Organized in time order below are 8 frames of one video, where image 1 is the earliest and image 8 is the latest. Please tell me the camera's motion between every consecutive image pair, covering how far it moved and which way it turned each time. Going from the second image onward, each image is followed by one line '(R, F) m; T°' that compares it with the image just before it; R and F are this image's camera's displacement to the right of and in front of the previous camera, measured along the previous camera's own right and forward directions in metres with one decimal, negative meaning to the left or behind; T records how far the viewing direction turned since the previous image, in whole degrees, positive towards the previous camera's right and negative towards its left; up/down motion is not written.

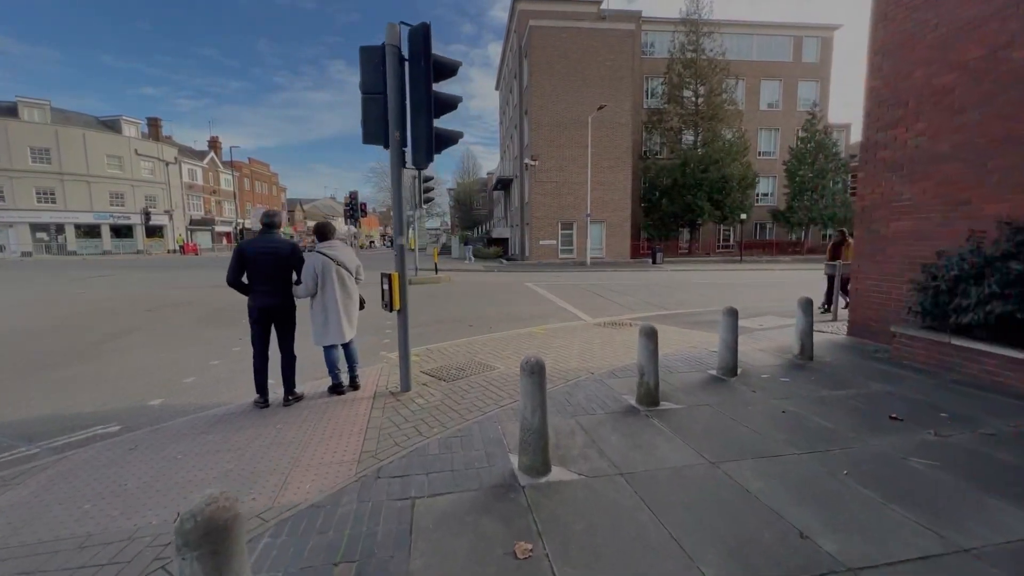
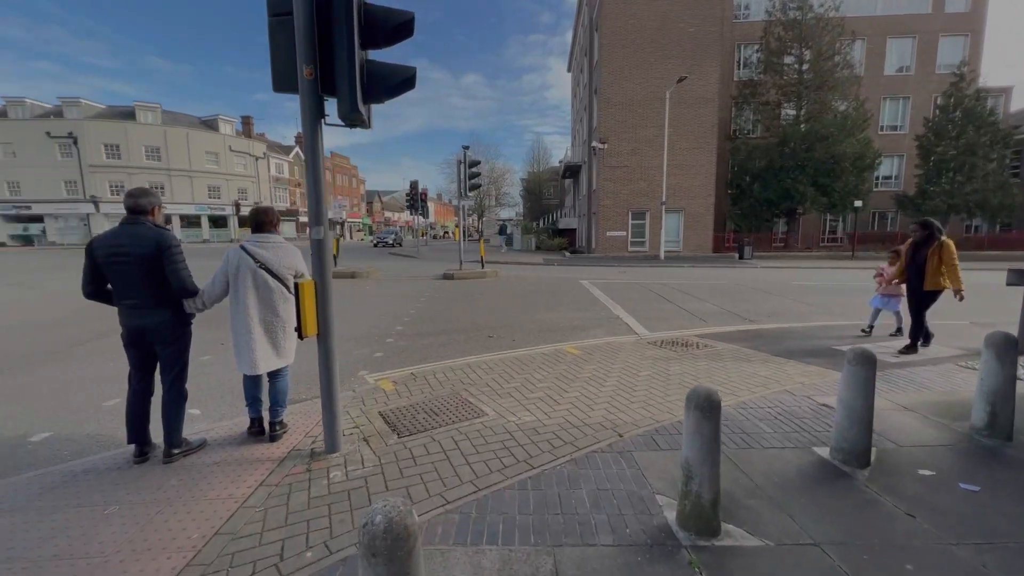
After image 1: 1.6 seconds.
(+0.7, +1.8) m; -10°
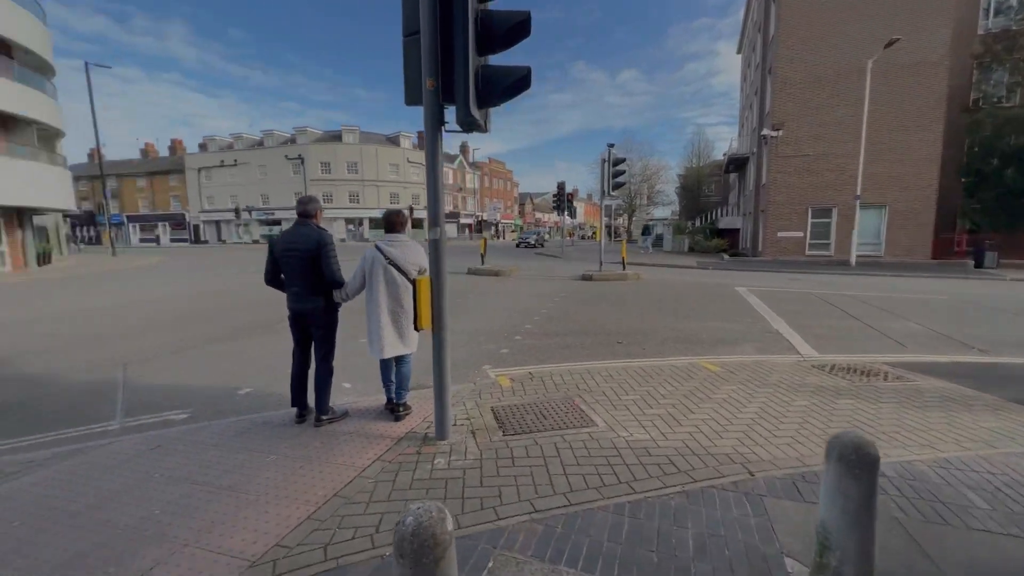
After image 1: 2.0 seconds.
(+0.3, +0.2) m; -19°
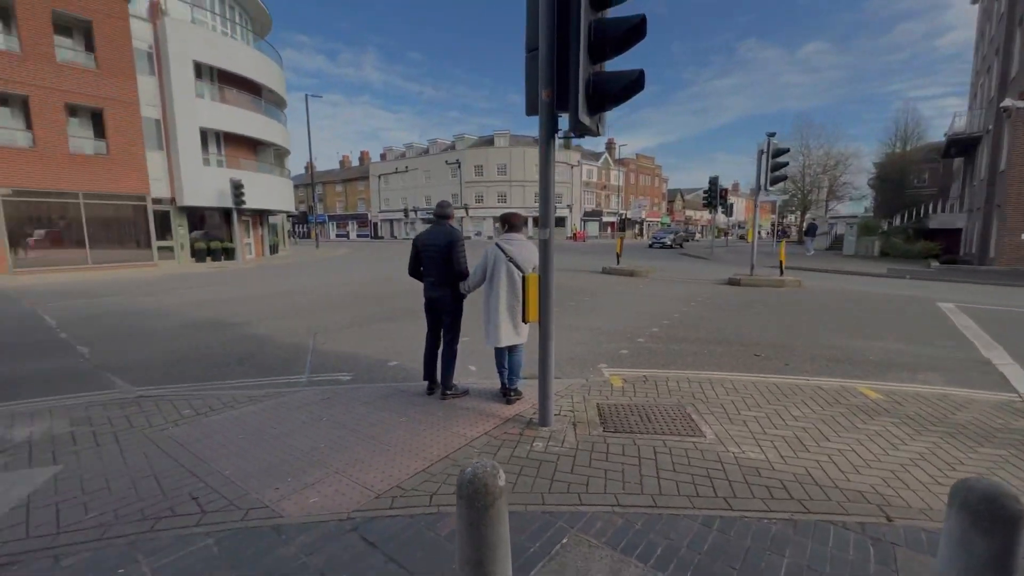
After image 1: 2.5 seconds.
(+0.3, -0.2) m; -19°
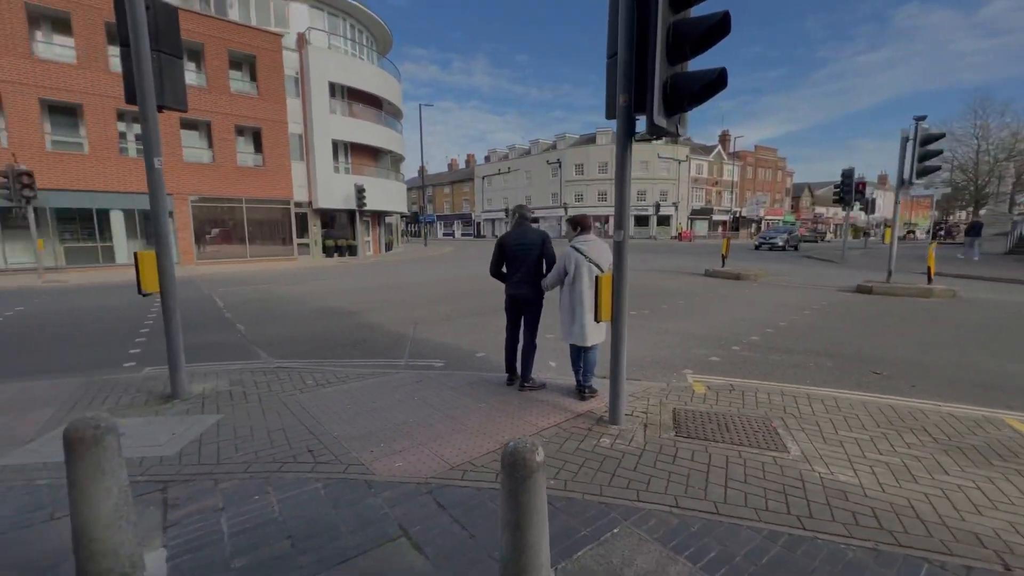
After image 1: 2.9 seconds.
(+0.2, -0.2) m; -13°
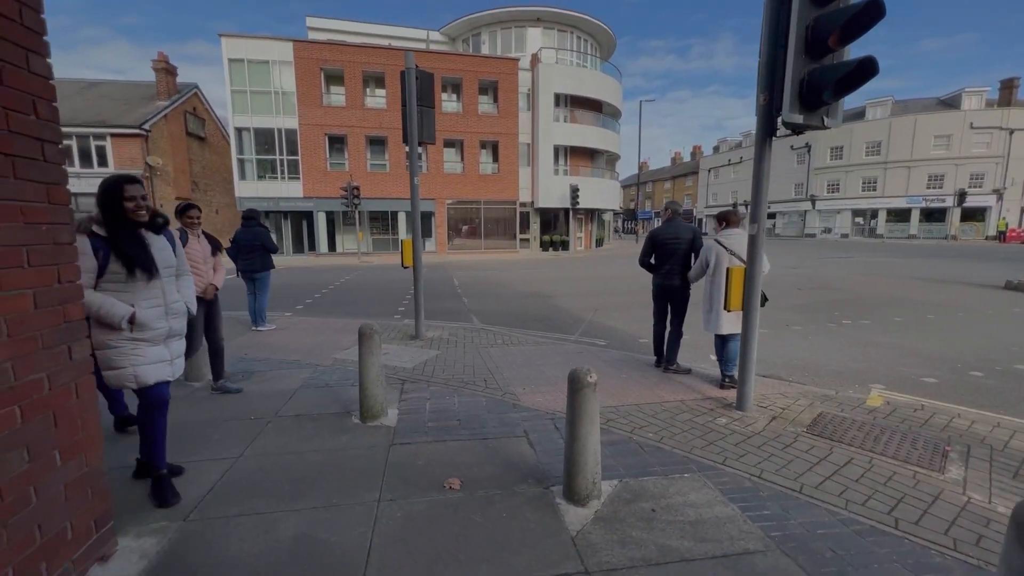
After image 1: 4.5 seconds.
(+0.8, -0.7) m; -28°
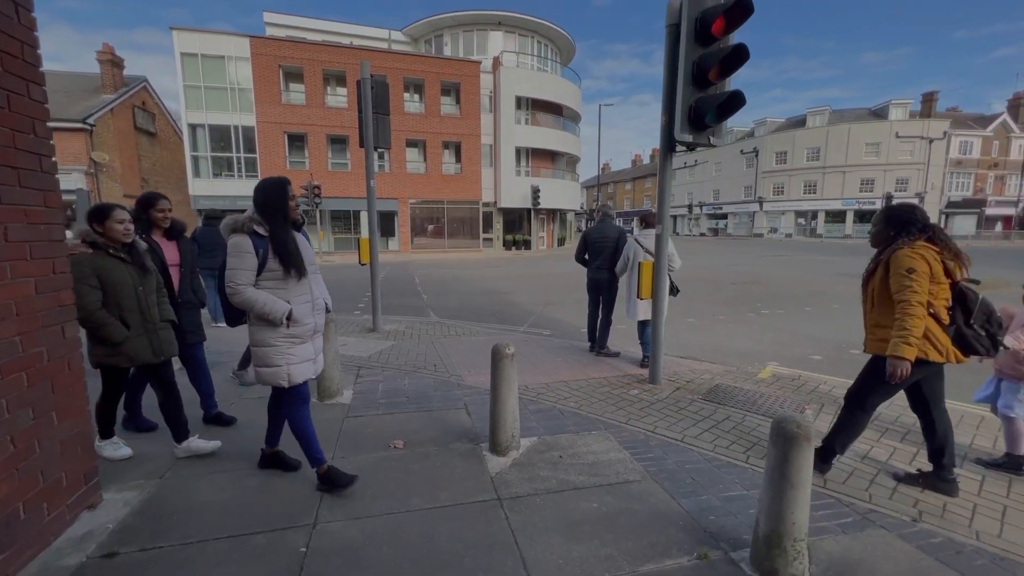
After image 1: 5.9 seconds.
(+0.3, -0.6) m; +4°
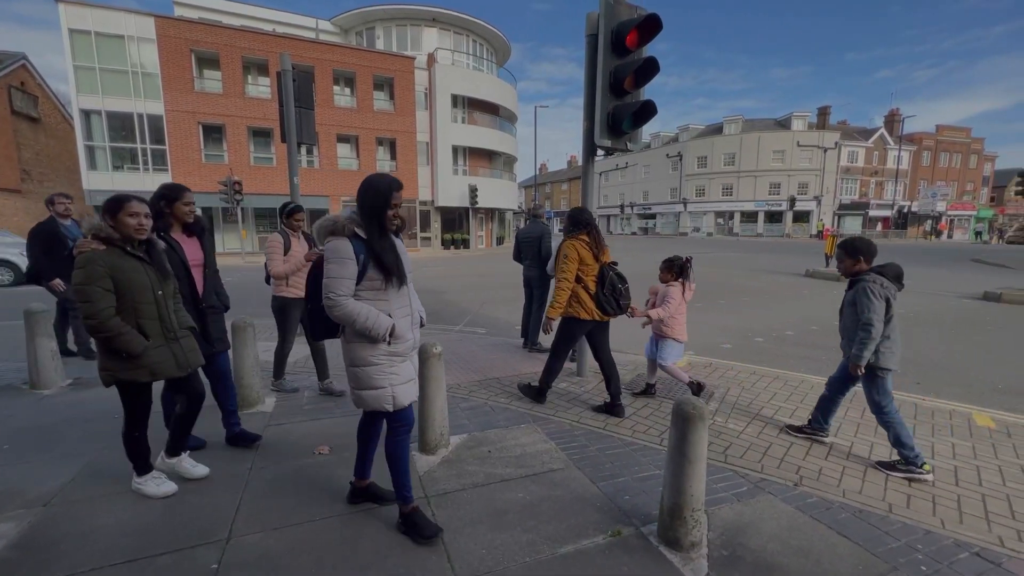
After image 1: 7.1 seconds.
(+0.1, -0.1) m; +8°
